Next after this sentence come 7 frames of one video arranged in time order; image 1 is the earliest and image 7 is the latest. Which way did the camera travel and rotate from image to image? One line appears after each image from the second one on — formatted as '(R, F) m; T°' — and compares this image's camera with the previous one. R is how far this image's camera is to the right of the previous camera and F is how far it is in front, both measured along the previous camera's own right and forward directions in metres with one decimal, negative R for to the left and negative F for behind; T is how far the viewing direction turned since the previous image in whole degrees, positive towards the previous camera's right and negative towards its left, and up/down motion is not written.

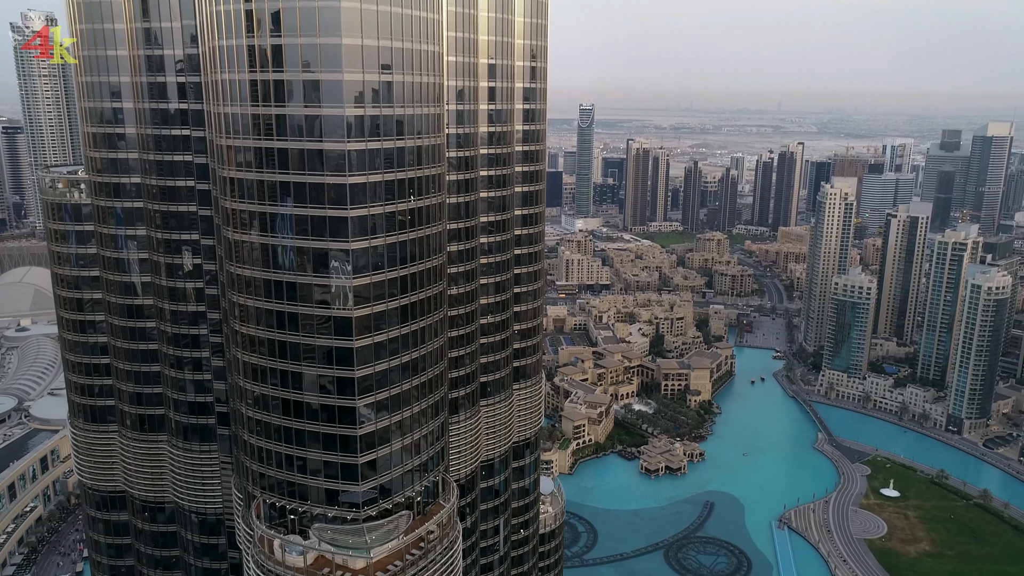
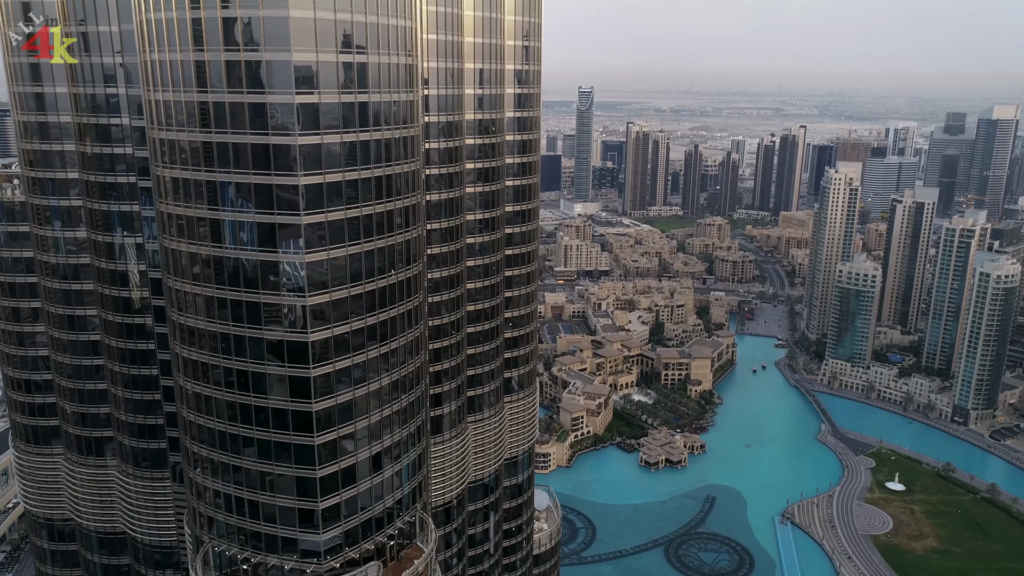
(+0.3, +2.8) m; 0°
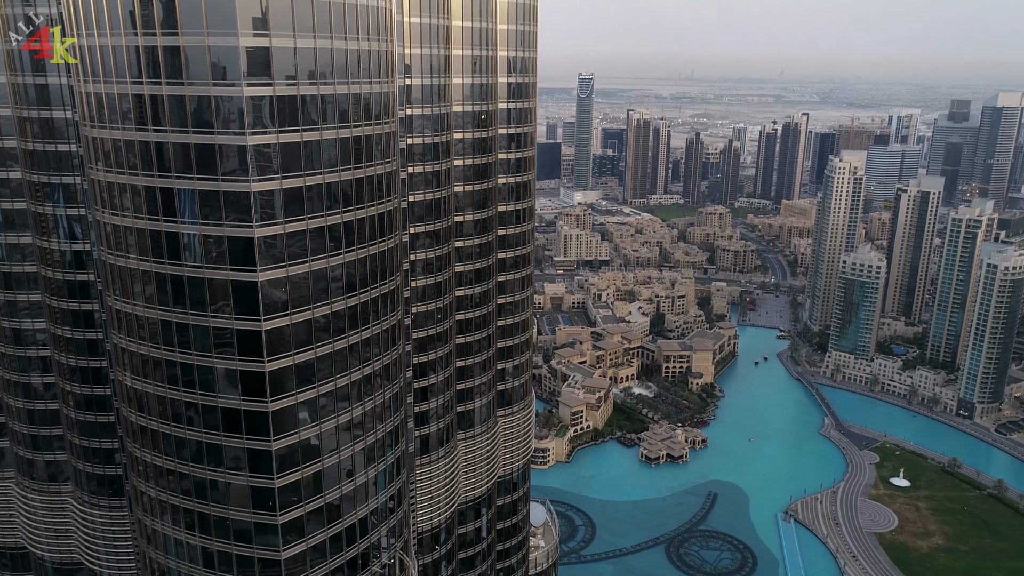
(+0.2, +2.1) m; 0°
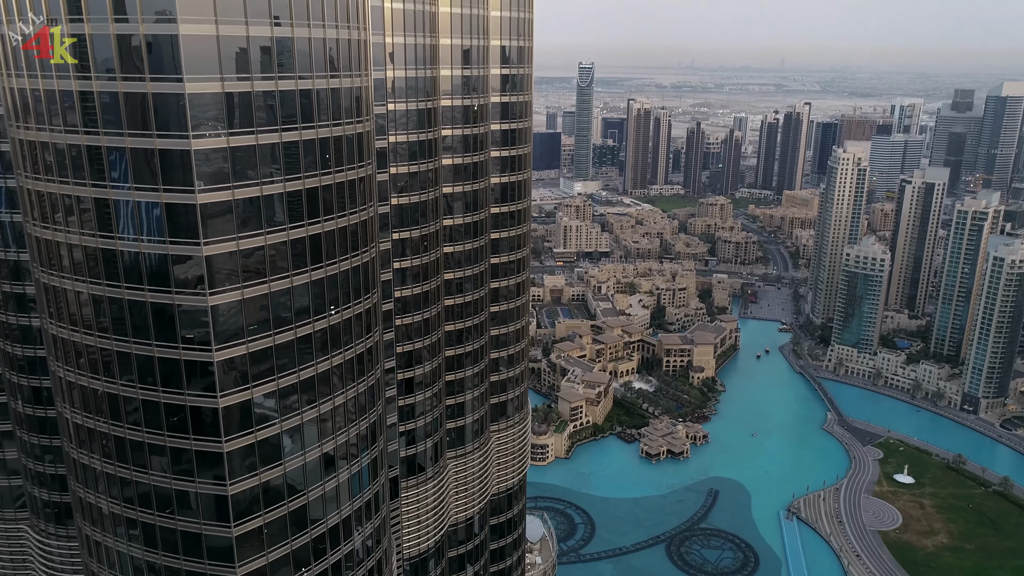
(+0.2, +1.7) m; 0°
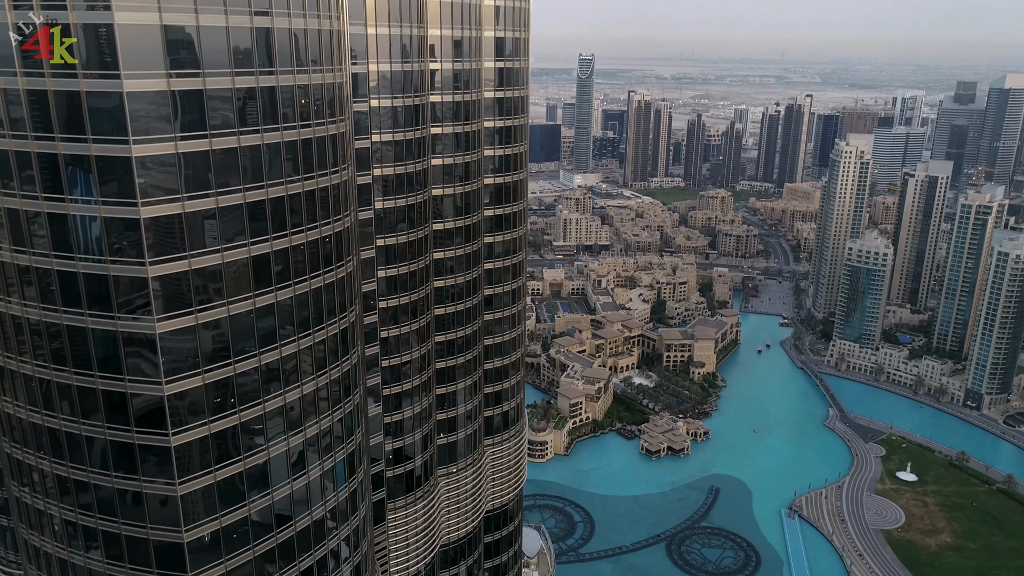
(+0.1, +1.2) m; 0°
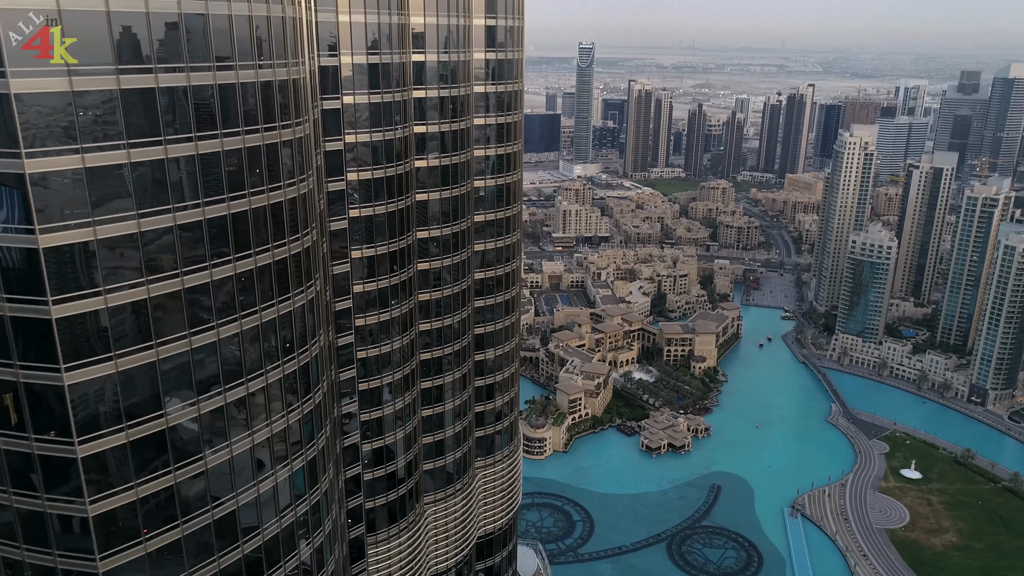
(+0.2, +1.8) m; 0°
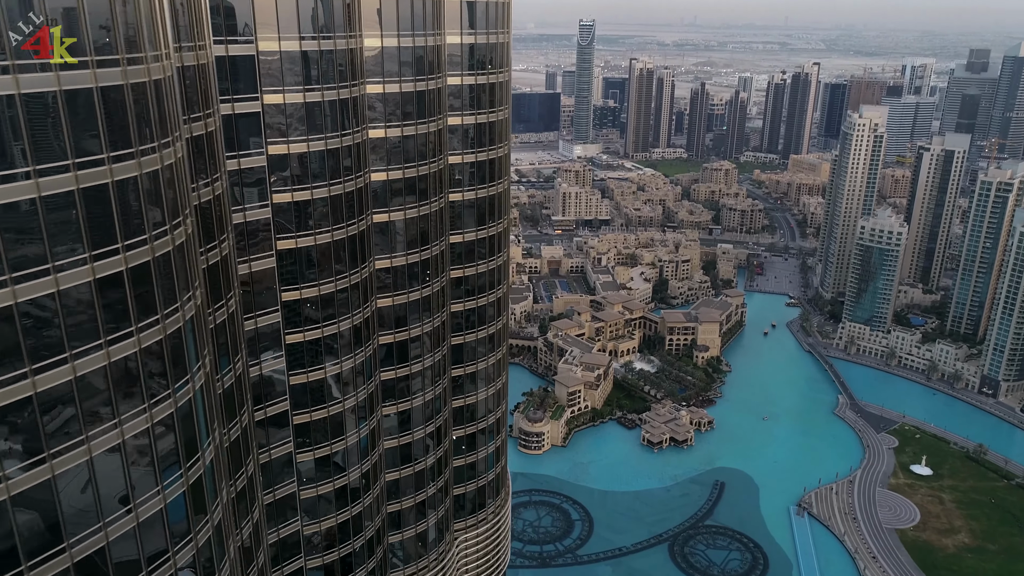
(+0.3, +3.6) m; 0°
